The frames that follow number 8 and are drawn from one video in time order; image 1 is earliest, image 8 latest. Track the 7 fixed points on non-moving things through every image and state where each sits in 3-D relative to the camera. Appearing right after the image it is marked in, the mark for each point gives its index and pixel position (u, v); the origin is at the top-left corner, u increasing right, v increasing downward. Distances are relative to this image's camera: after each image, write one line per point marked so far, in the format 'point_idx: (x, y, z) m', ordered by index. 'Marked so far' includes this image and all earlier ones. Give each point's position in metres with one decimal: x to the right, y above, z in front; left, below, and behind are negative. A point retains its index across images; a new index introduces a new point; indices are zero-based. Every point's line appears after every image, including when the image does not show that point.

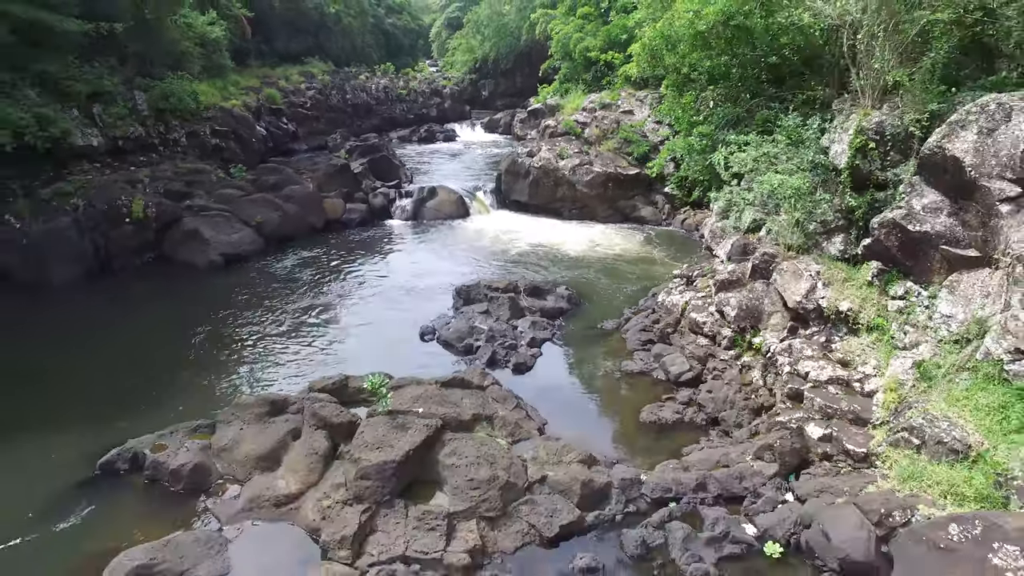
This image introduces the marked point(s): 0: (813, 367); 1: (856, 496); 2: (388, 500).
0: (+3.5, -0.9, +8.4) m
1: (+3.2, -1.9, +6.8) m
2: (-1.3, -2.1, +7.3) m
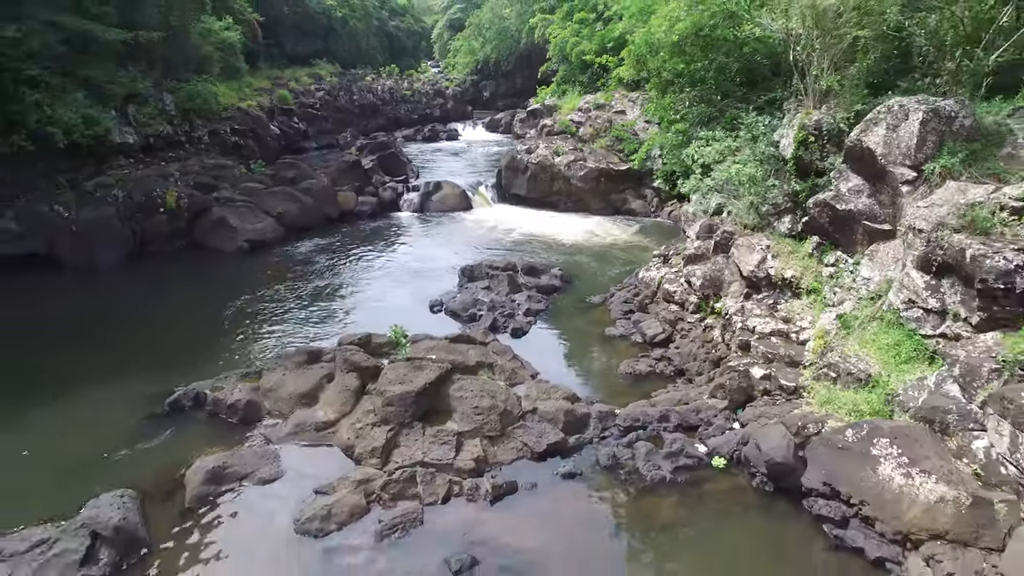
0: (+3.5, -0.5, +10.2) m
1: (+3.2, -1.5, +8.5) m
2: (-1.3, -1.6, +9.0) m
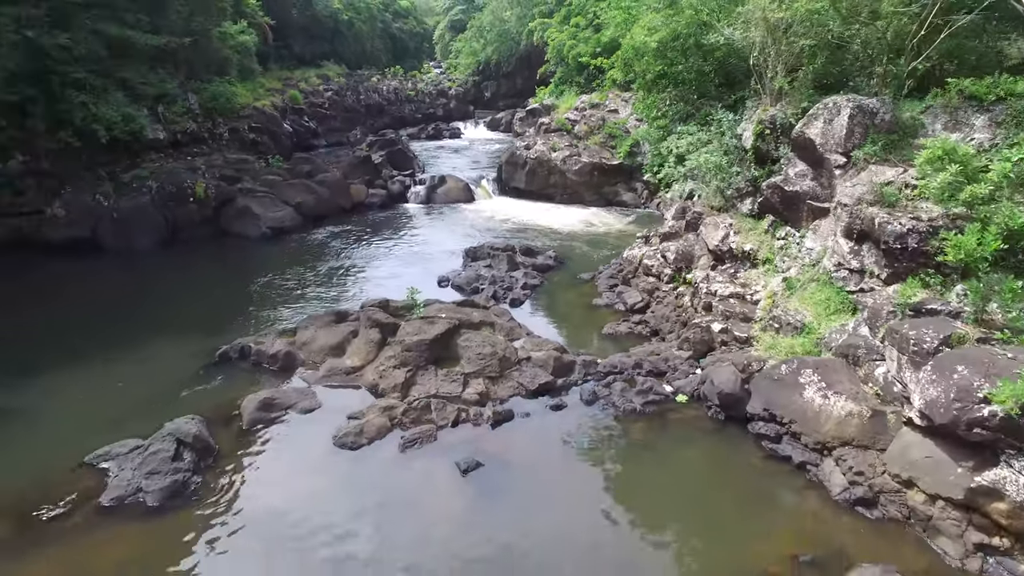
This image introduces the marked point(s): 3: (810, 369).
0: (+3.4, 0.0, +12.0) m
1: (+3.2, -1.0, +10.3) m
2: (-1.3, -1.2, +10.8) m
3: (+3.7, -1.0, +9.1) m
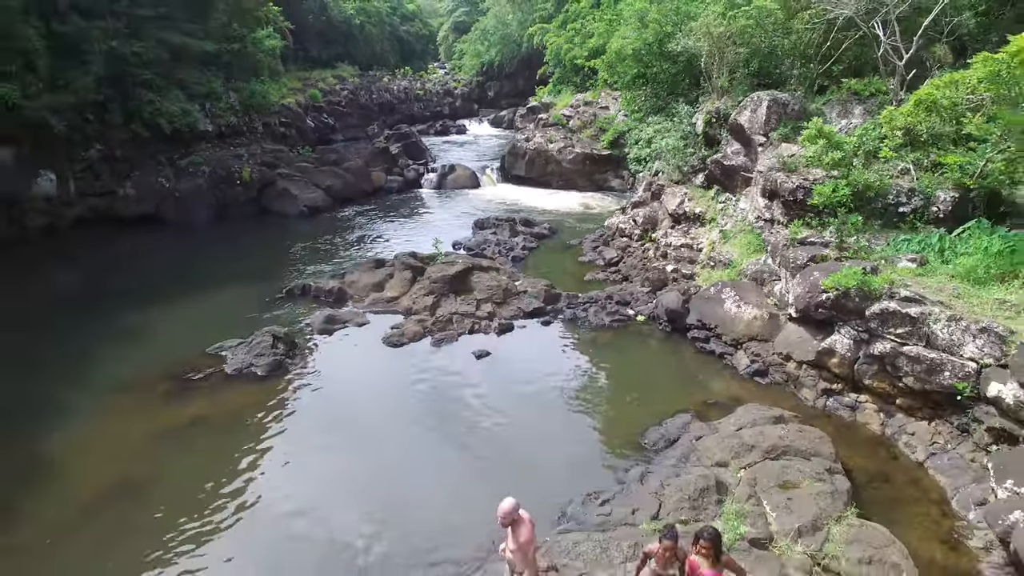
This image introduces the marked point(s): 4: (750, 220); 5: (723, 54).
0: (+3.5, +1.0, +15.4) m
1: (+3.2, 0.0, +13.8) m
2: (-1.3, -0.2, +14.3) m
3: (+3.7, 0.0, +12.5) m
4: (+4.4, +1.3, +13.6) m
5: (+4.6, +5.1, +16.0) m
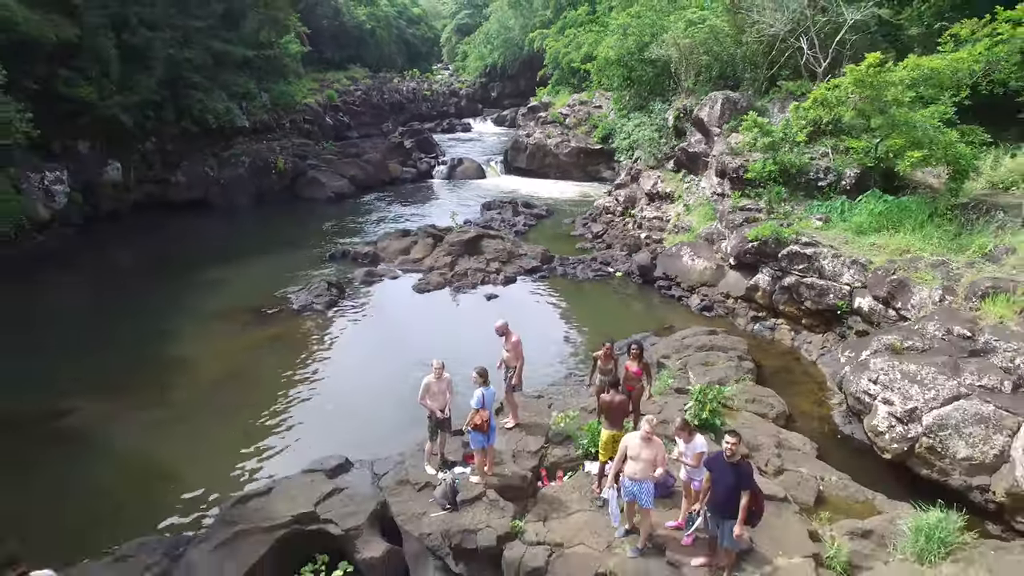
0: (+3.5, +1.9, +18.8) m
1: (+3.2, +0.9, +17.1) m
2: (-1.3, +0.7, +17.6) m
3: (+3.8, +0.9, +15.9) m
4: (+4.5, +2.1, +17.0) m
5: (+4.6, +6.0, +19.3) m
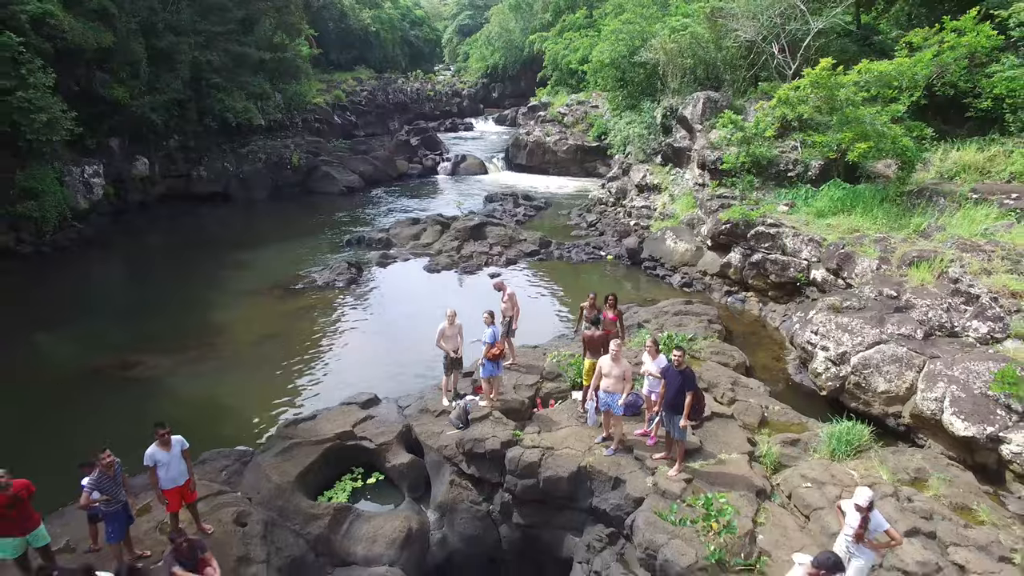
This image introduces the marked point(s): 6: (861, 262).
0: (+3.6, +2.3, +20.5) m
1: (+3.3, +1.3, +18.8) m
2: (-1.2, +1.2, +19.4) m
3: (+3.8, +1.3, +17.6) m
4: (+4.5, +2.6, +18.7) m
5: (+4.7, +6.4, +21.0) m
6: (+5.8, +0.4, +12.2) m
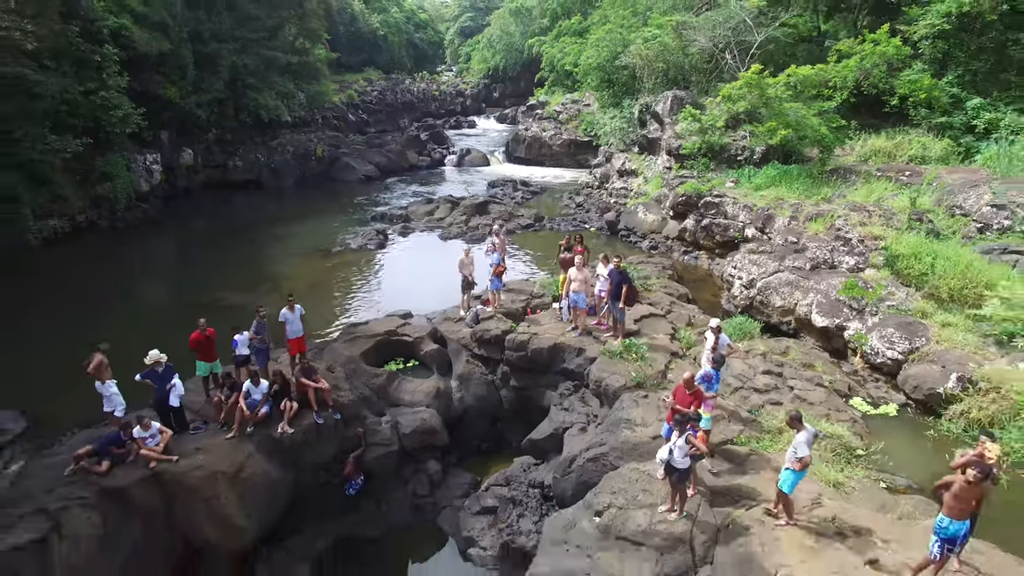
0: (+3.5, +3.4, +24.2) m
1: (+3.2, +2.4, +22.5) m
2: (-1.3, +2.2, +23.1) m
3: (+3.7, +2.4, +21.3) m
4: (+4.5, +3.6, +22.4) m
5: (+4.6, +7.4, +24.8) m
6: (+5.7, +1.5, +15.9) m
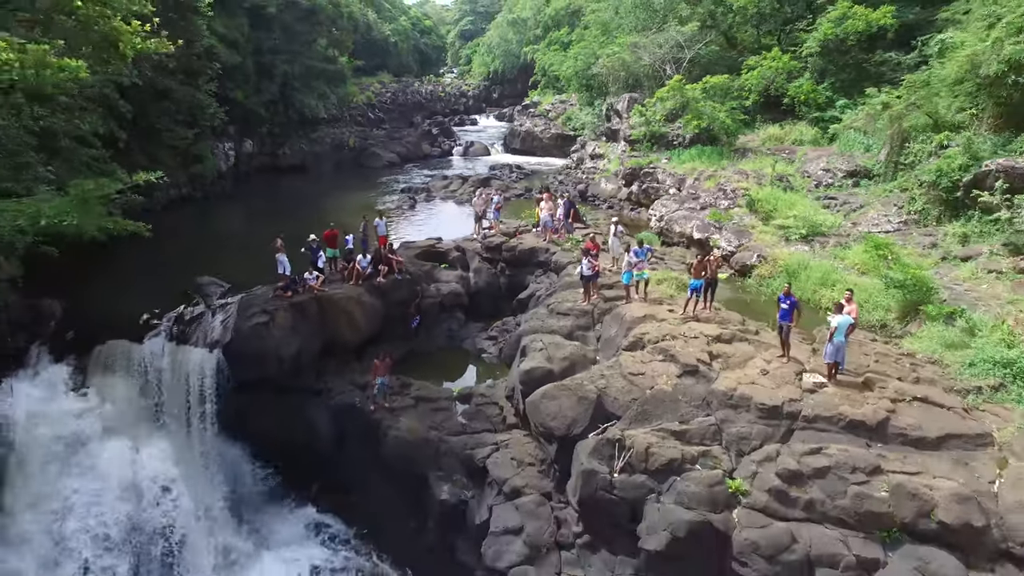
0: (+3.4, +5.2, +31.7) m
1: (+3.1, +4.2, +30.0) m
2: (-1.4, +4.1, +30.5) m
3: (+3.6, +4.2, +28.8) m
4: (+4.3, +5.5, +29.9) m
5: (+4.5, +9.3, +32.2) m
6: (+5.6, +3.3, +23.3) m
